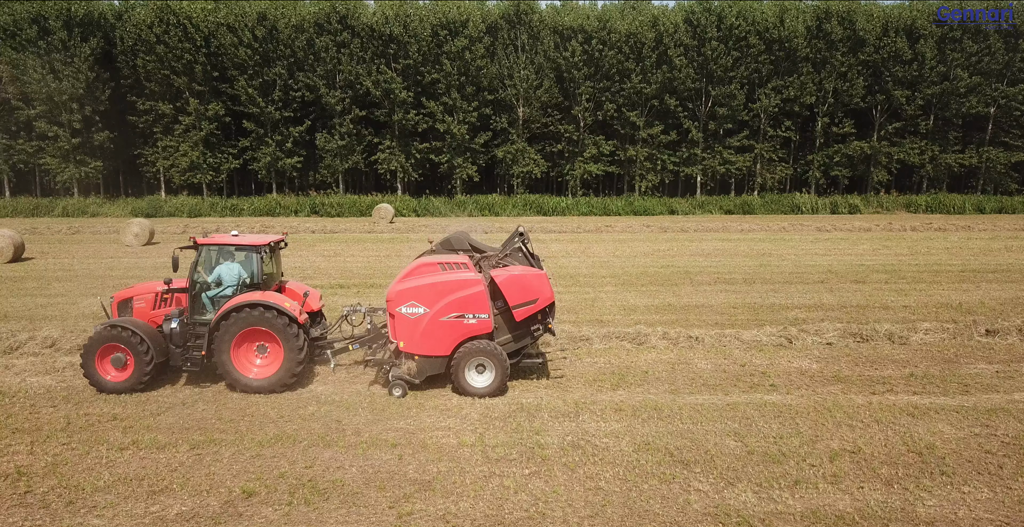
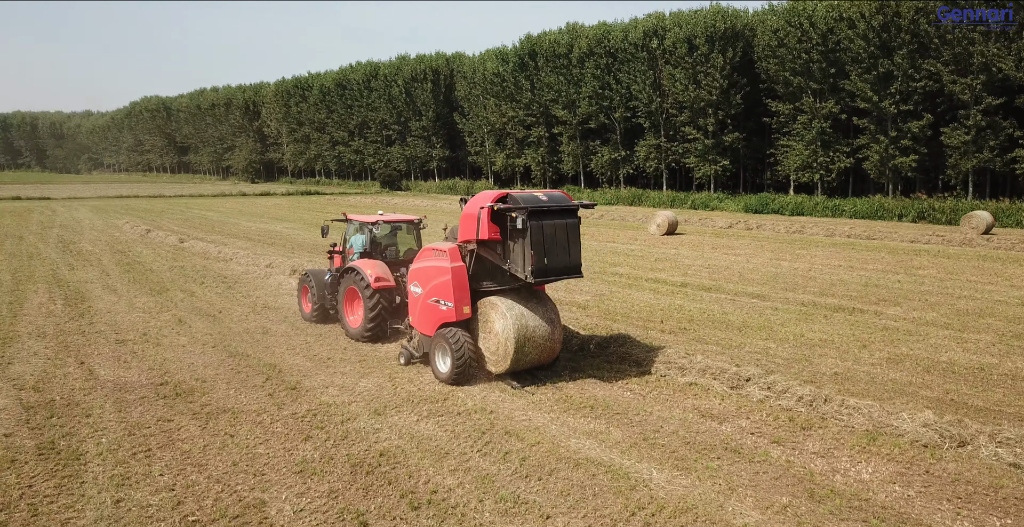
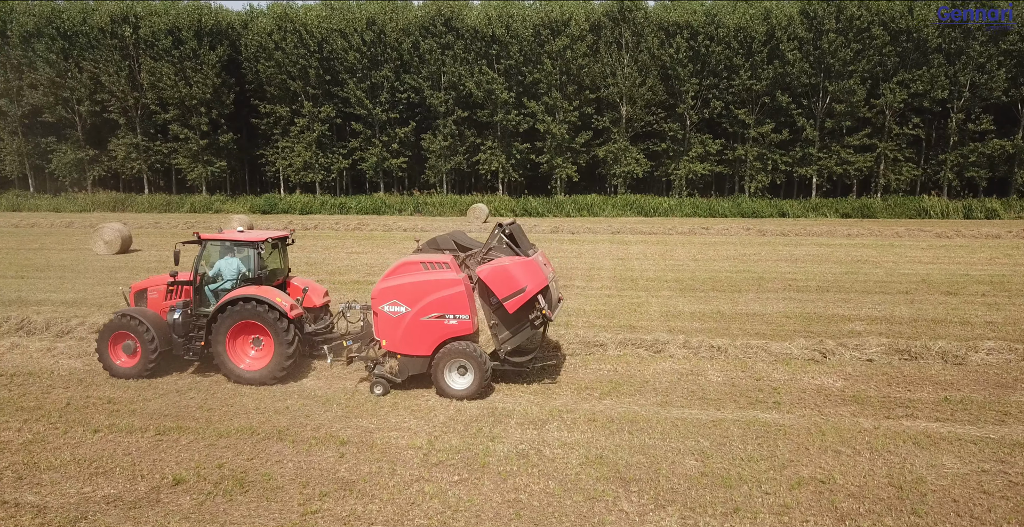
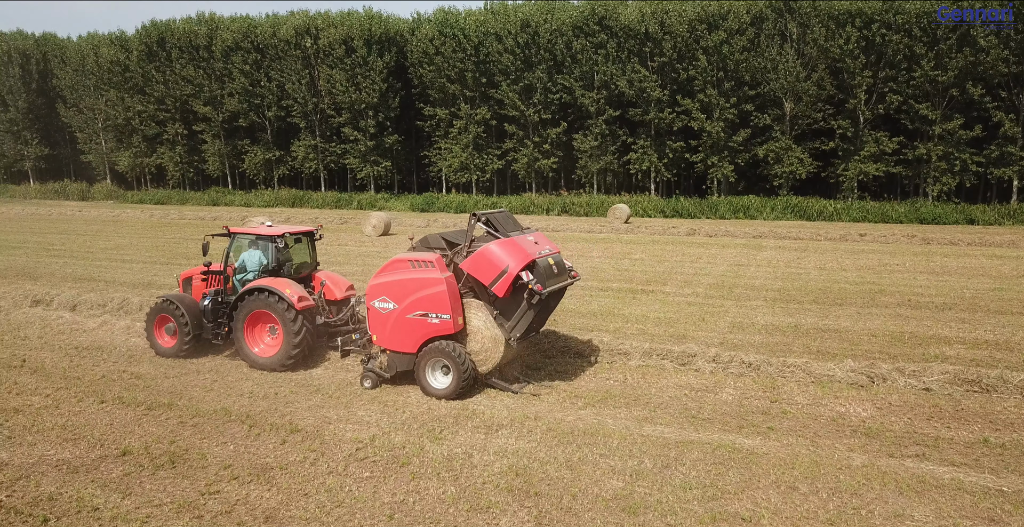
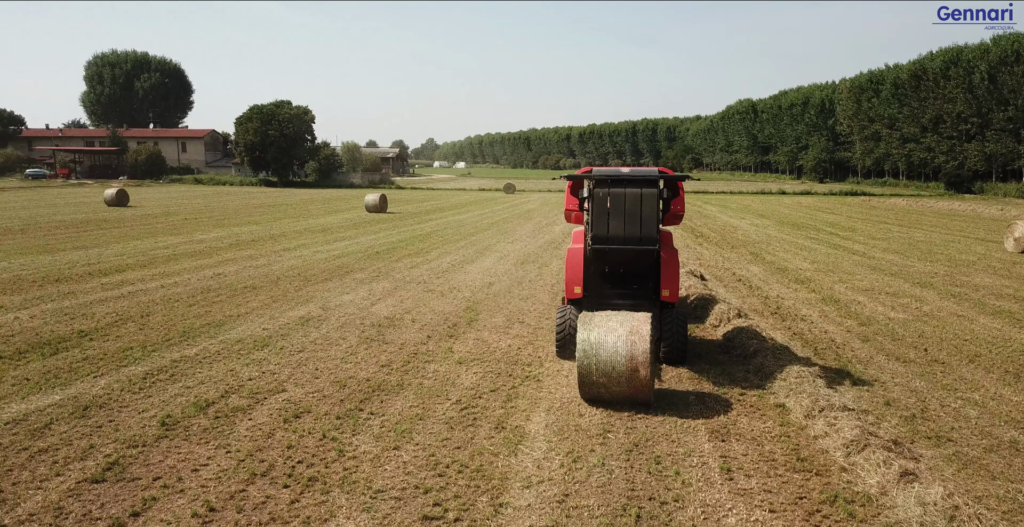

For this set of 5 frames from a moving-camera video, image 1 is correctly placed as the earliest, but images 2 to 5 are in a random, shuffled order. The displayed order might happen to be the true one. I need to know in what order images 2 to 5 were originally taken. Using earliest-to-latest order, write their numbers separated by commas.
3, 4, 2, 5
